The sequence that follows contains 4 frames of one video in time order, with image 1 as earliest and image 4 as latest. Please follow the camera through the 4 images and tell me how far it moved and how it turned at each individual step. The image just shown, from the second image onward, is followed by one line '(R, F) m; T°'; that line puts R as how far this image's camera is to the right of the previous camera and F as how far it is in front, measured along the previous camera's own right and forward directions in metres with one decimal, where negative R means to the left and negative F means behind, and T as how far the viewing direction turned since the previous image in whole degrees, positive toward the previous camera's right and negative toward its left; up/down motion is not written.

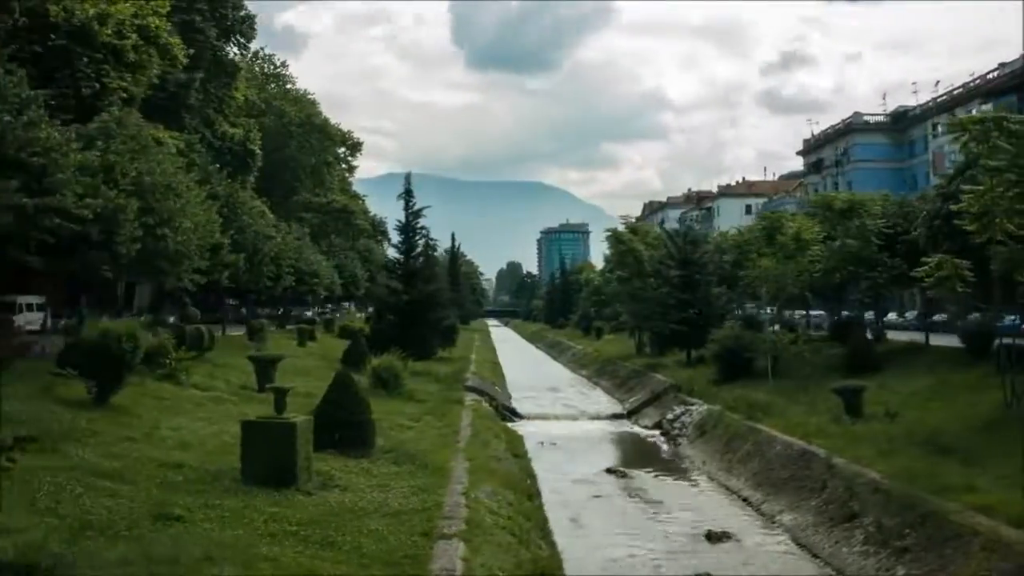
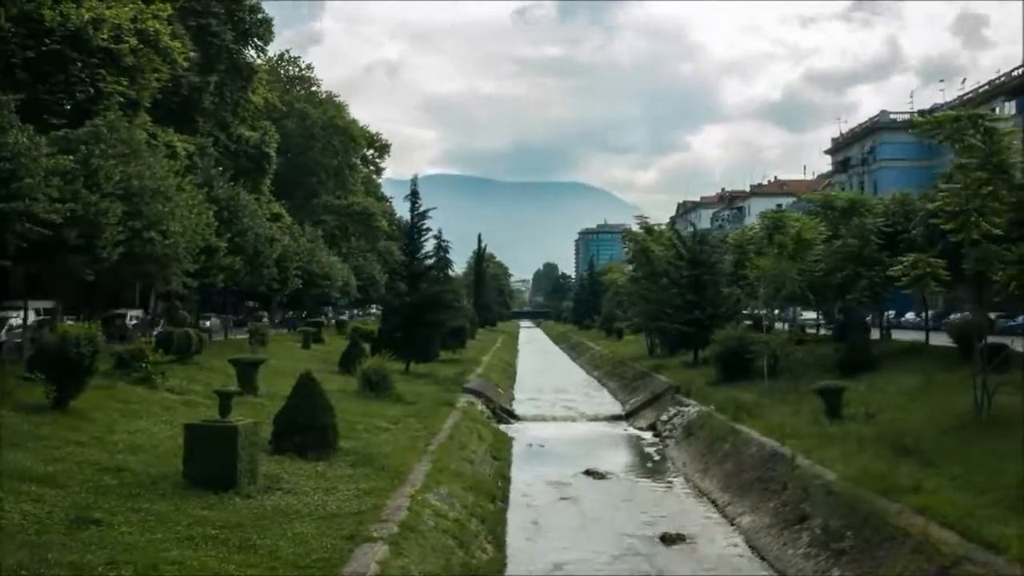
(+1.1, +0.1) m; -2°
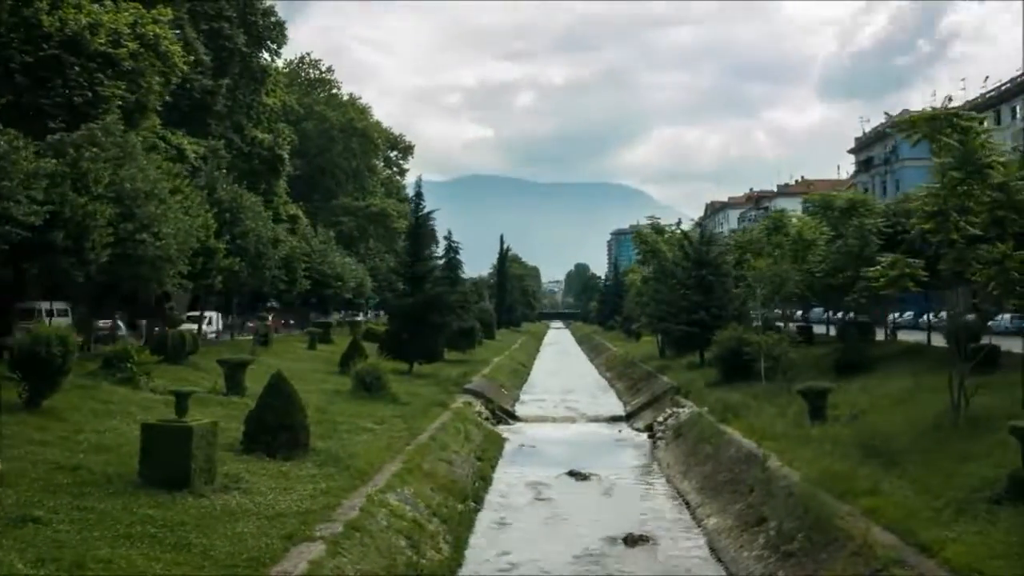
(+0.9, 0.0) m; -2°
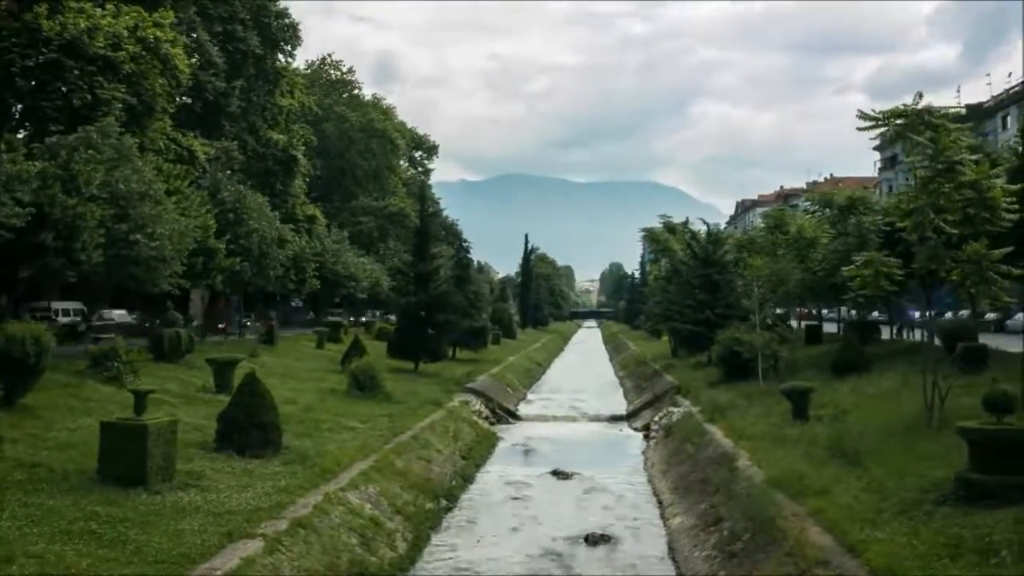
(+1.0, 0.0) m; -2°
